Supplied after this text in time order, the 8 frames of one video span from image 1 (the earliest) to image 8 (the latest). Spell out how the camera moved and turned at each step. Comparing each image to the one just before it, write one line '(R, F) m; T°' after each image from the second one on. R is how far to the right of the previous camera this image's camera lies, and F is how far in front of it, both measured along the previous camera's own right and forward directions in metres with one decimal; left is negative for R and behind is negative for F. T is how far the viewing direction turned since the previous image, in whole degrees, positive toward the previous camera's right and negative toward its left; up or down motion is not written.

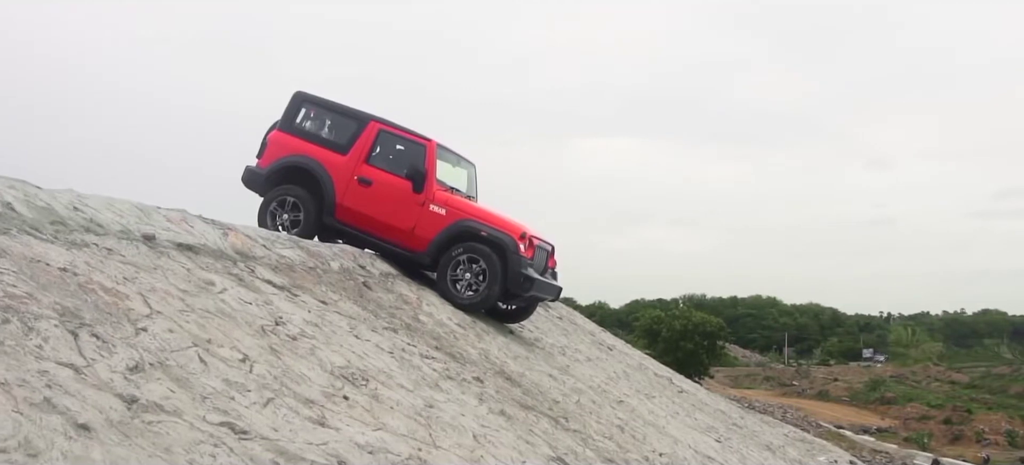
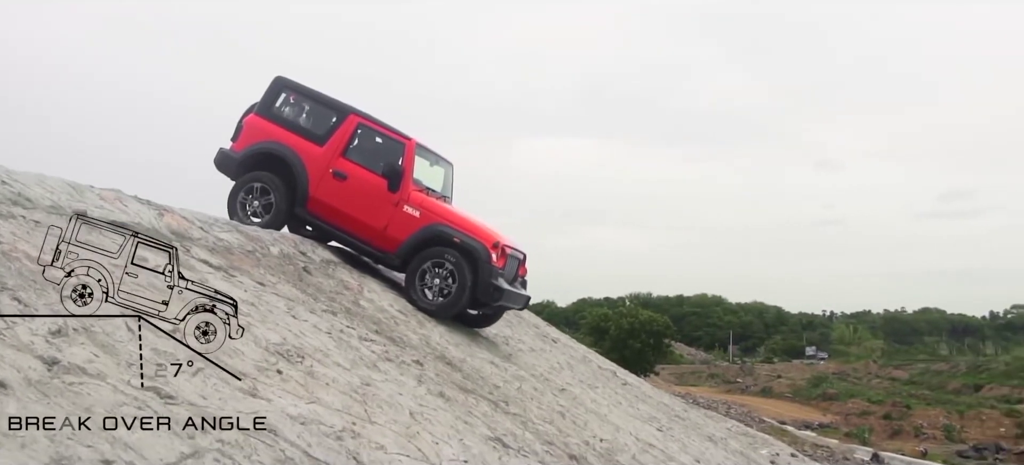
(+0.2, -0.2) m; +2°
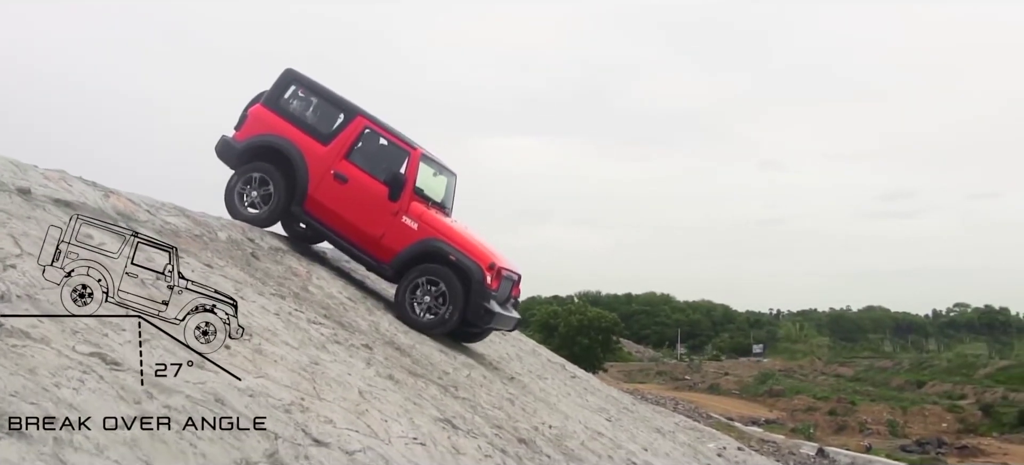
(+0.2, -0.4) m; +1°
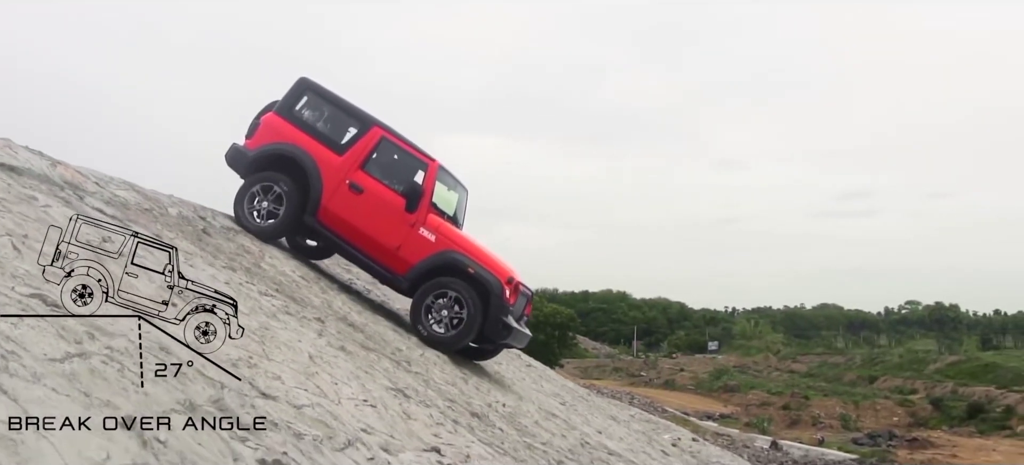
(+0.4, -0.5) m; 0°
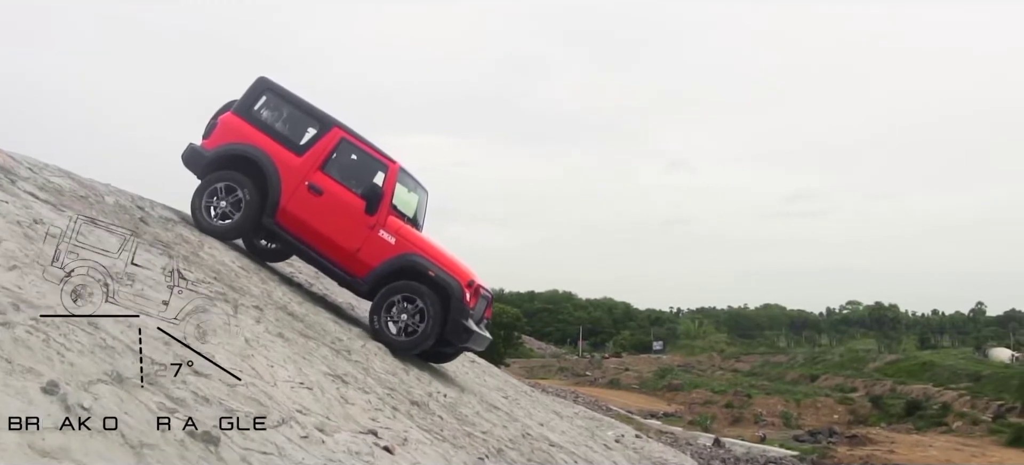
(+0.2, -0.2) m; +2°
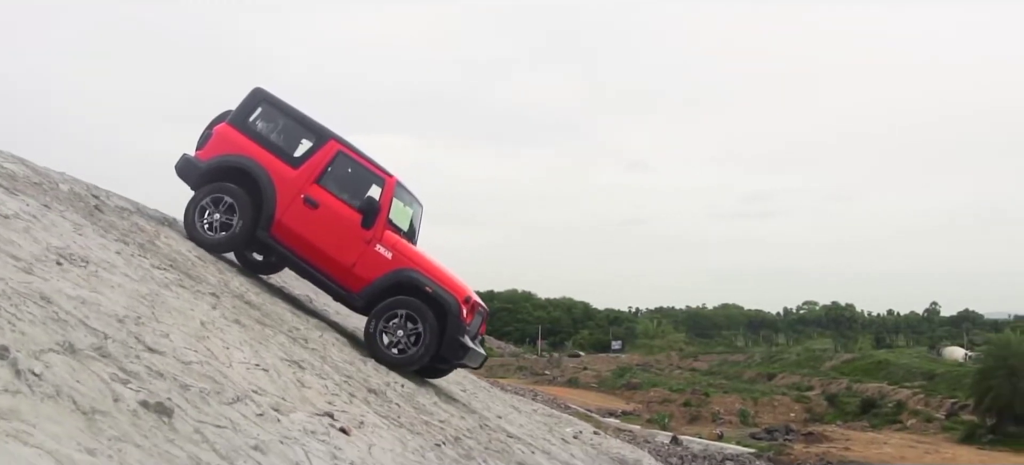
(+0.3, -0.3) m; +1°
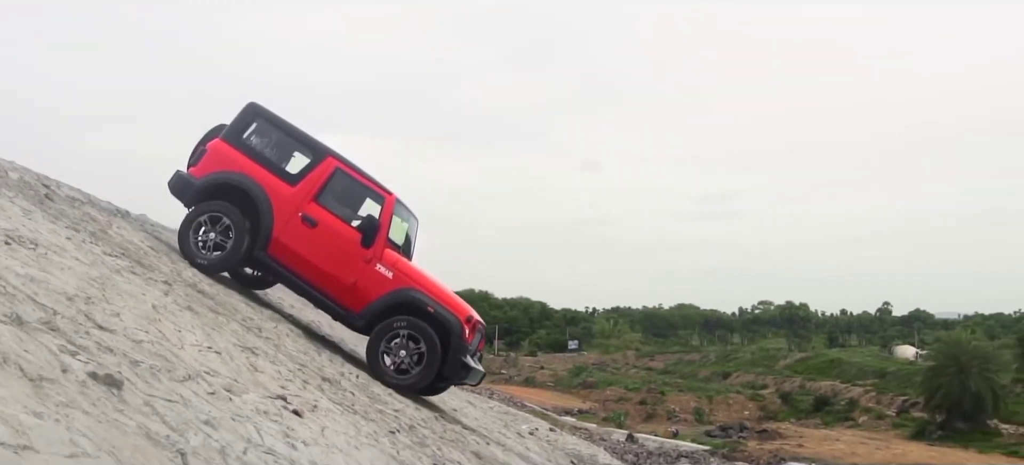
(+0.4, -0.3) m; +1°
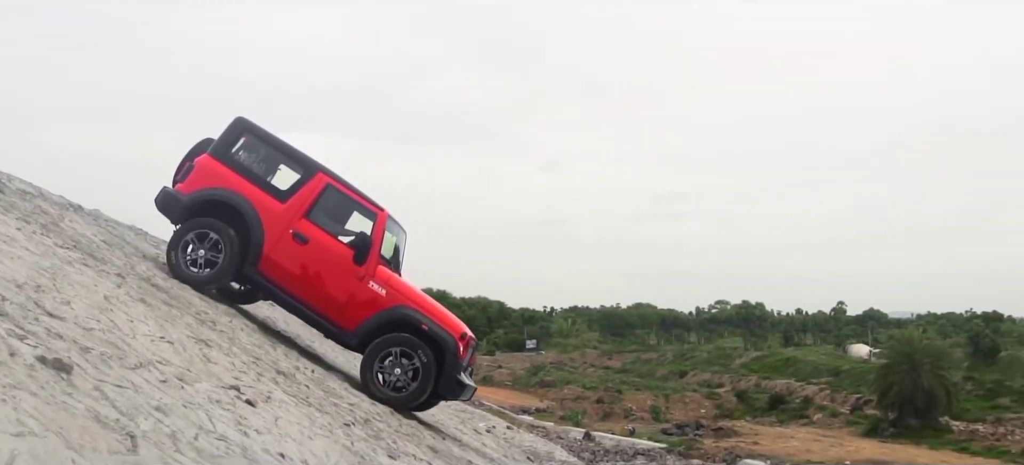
(+0.3, -0.1) m; +1°
